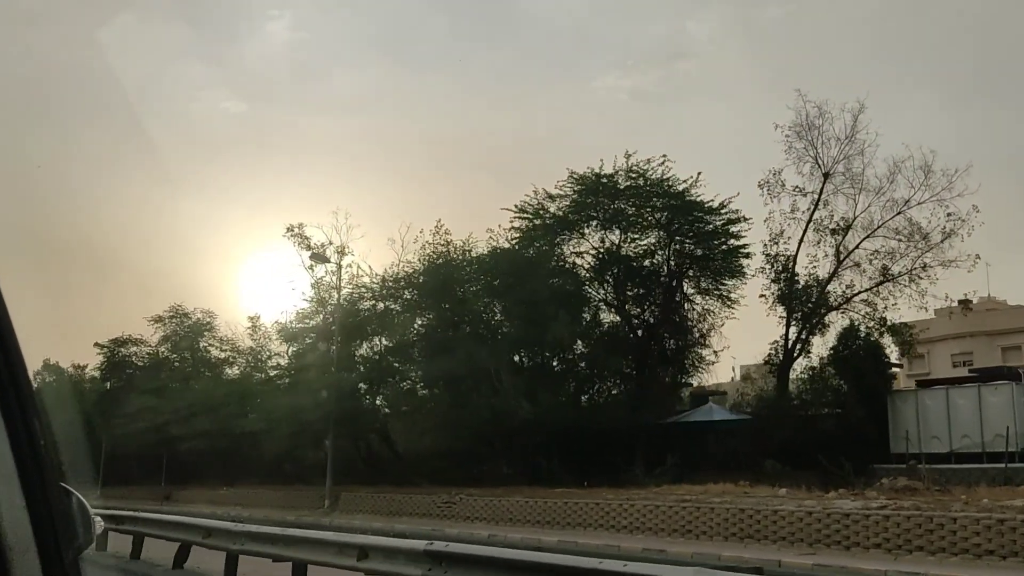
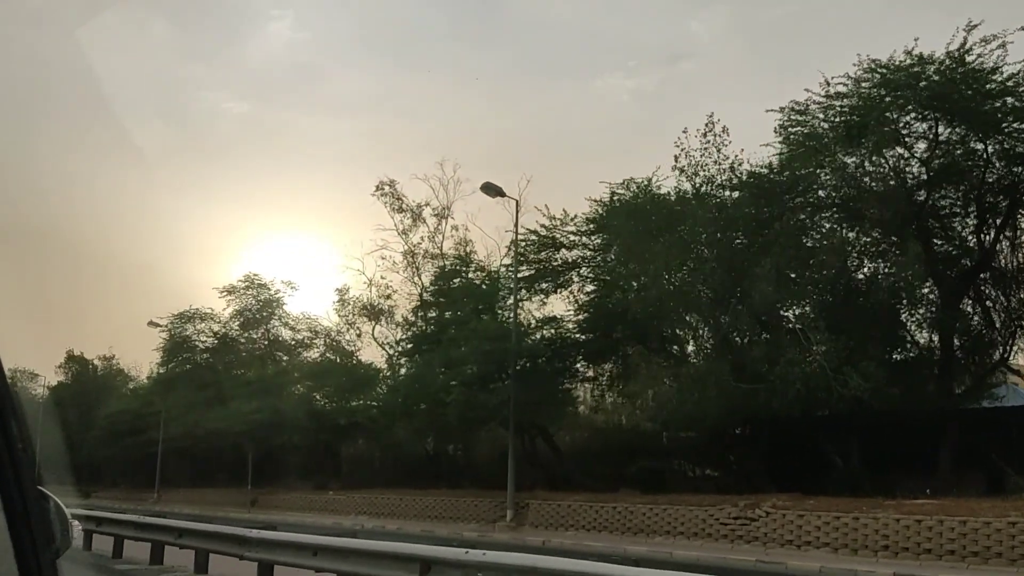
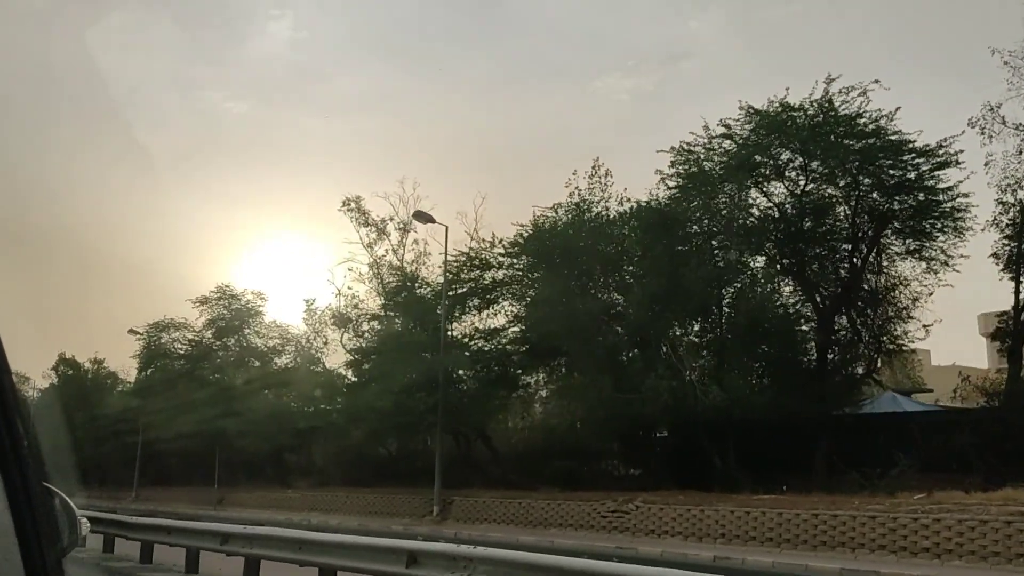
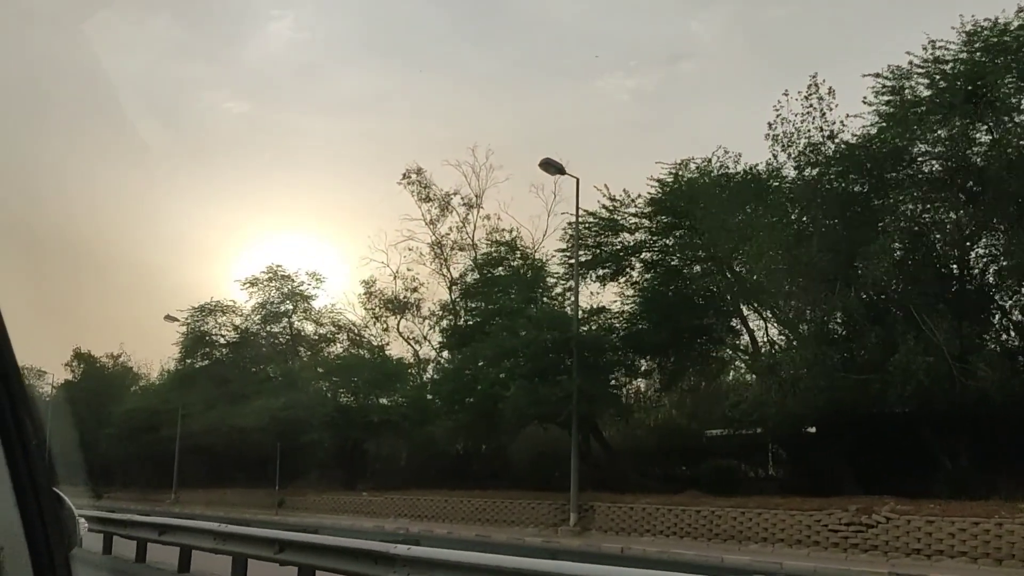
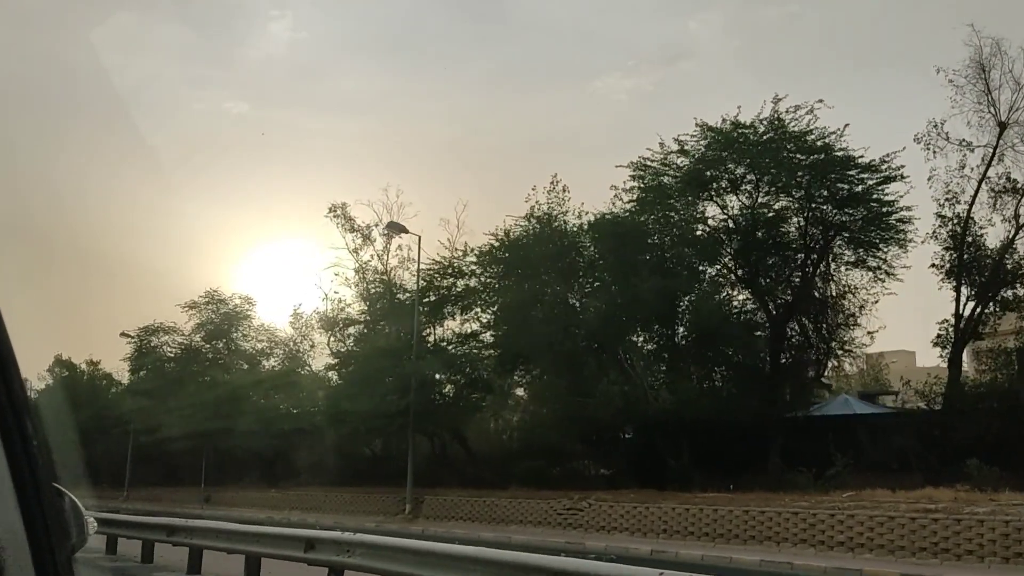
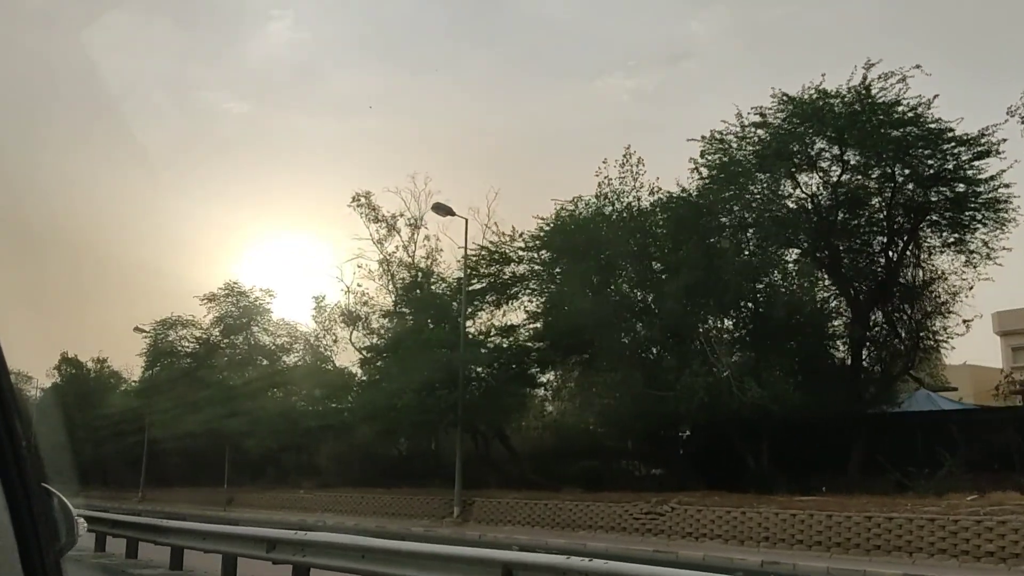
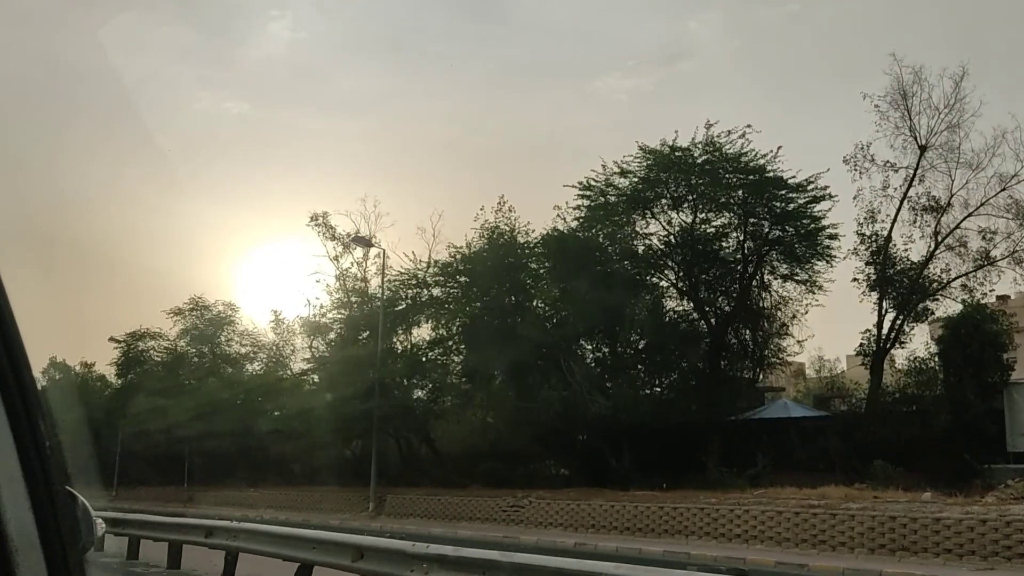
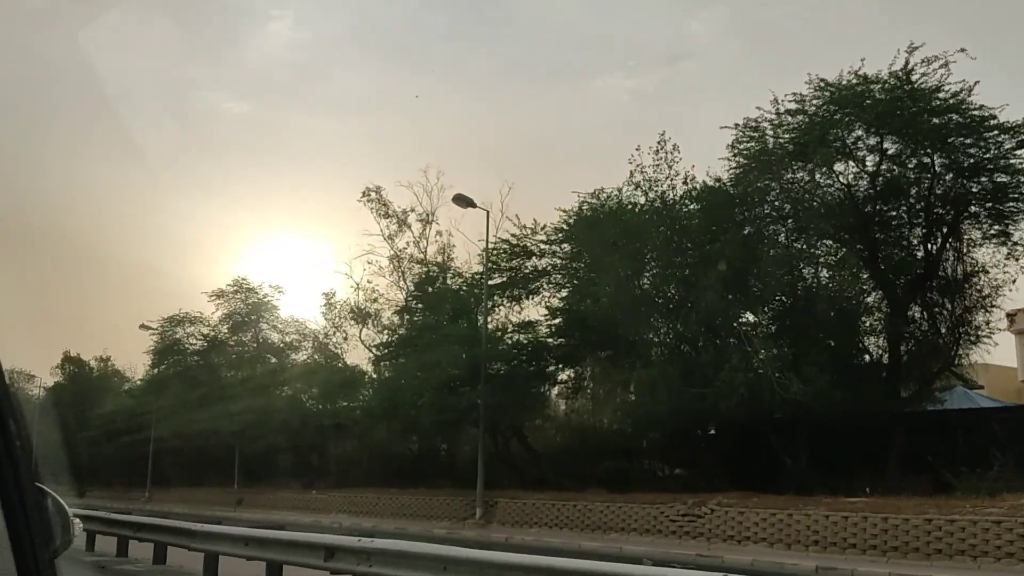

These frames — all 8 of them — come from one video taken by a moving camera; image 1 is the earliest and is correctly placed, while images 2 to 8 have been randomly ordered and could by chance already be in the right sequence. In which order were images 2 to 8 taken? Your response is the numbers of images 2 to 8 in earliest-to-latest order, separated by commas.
7, 5, 3, 6, 8, 2, 4
